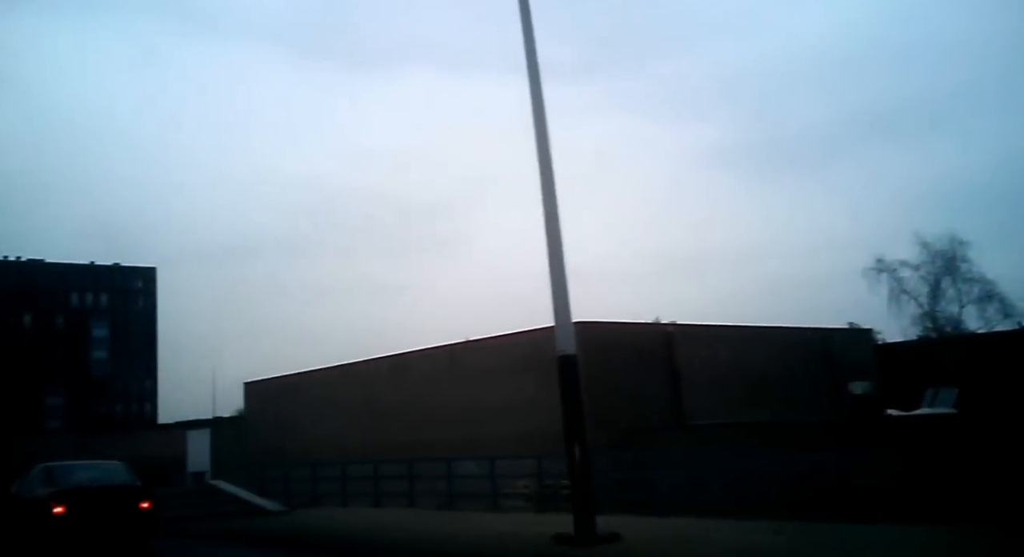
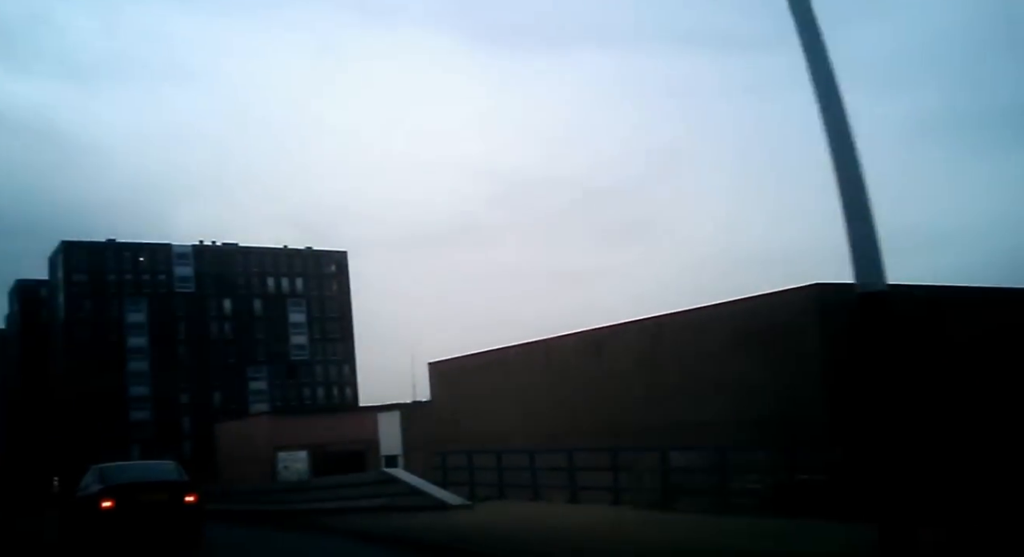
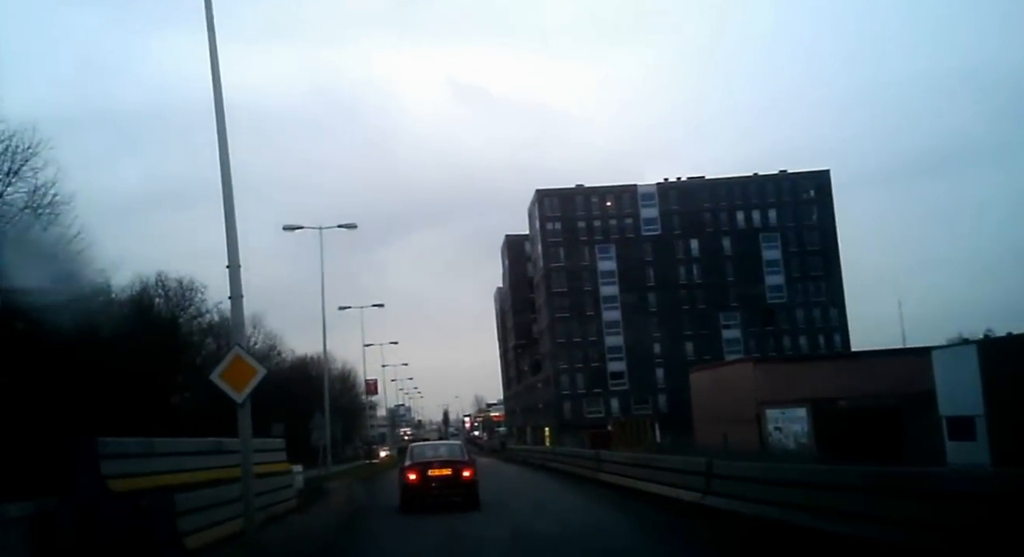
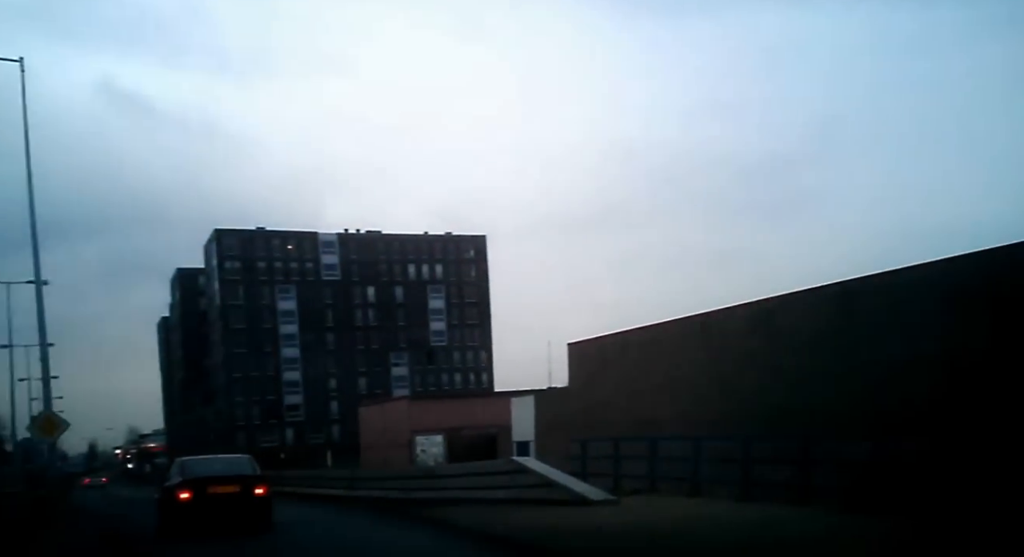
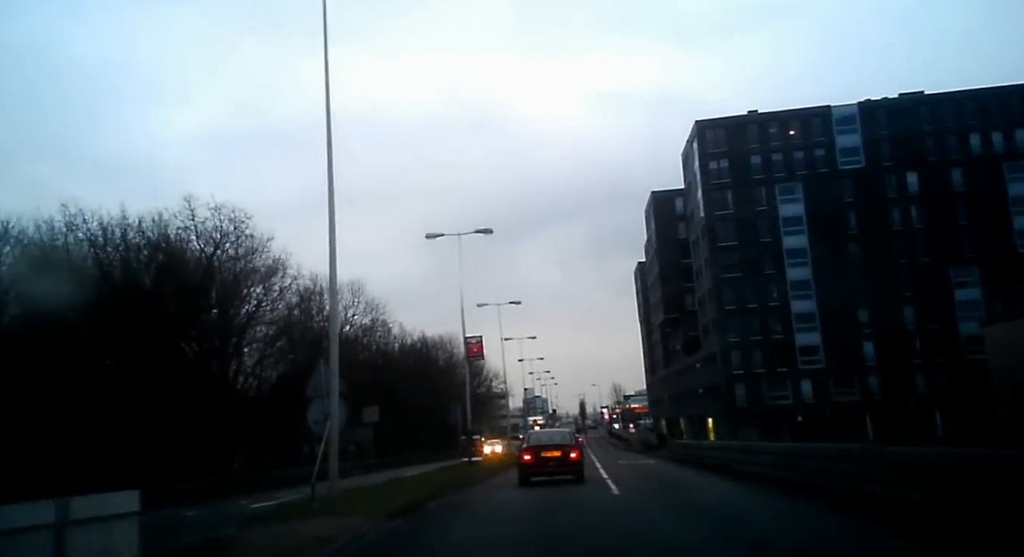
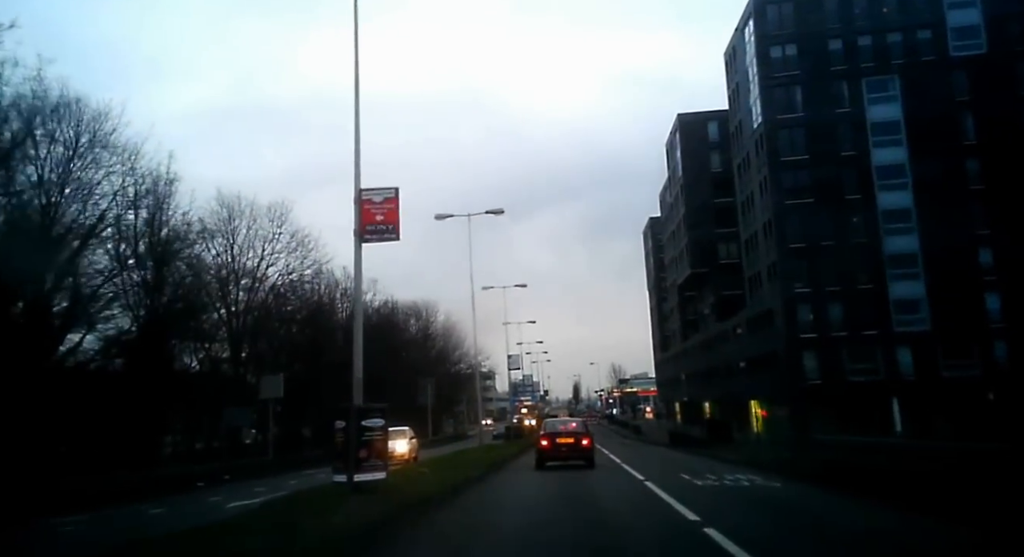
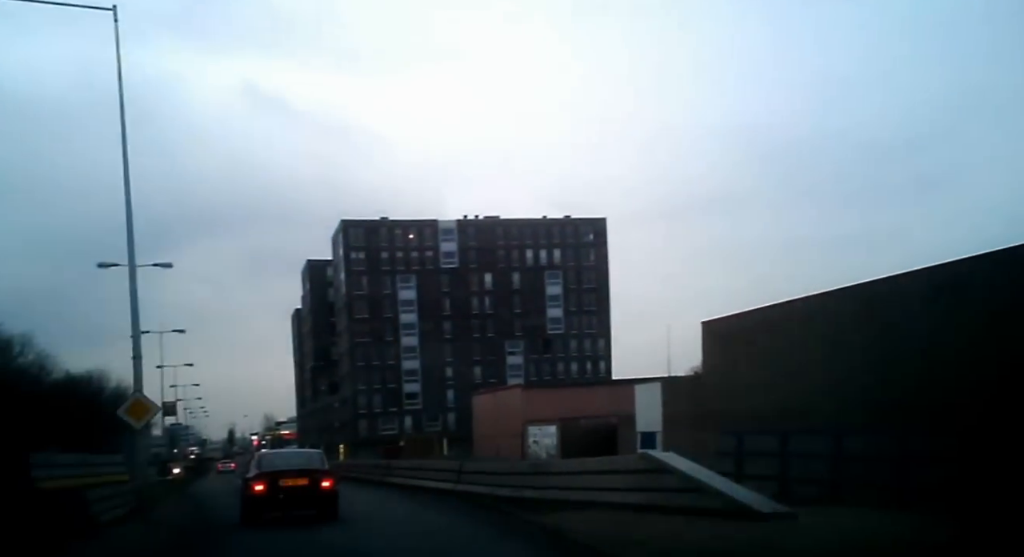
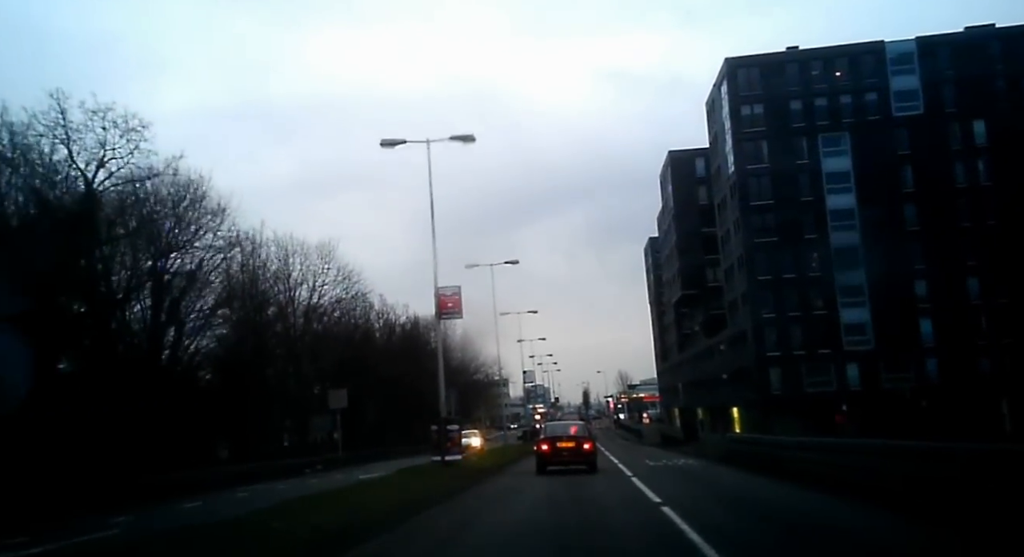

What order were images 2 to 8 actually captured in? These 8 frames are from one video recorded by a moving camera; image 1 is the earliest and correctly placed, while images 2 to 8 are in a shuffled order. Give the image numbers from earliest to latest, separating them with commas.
2, 4, 7, 3, 5, 8, 6
